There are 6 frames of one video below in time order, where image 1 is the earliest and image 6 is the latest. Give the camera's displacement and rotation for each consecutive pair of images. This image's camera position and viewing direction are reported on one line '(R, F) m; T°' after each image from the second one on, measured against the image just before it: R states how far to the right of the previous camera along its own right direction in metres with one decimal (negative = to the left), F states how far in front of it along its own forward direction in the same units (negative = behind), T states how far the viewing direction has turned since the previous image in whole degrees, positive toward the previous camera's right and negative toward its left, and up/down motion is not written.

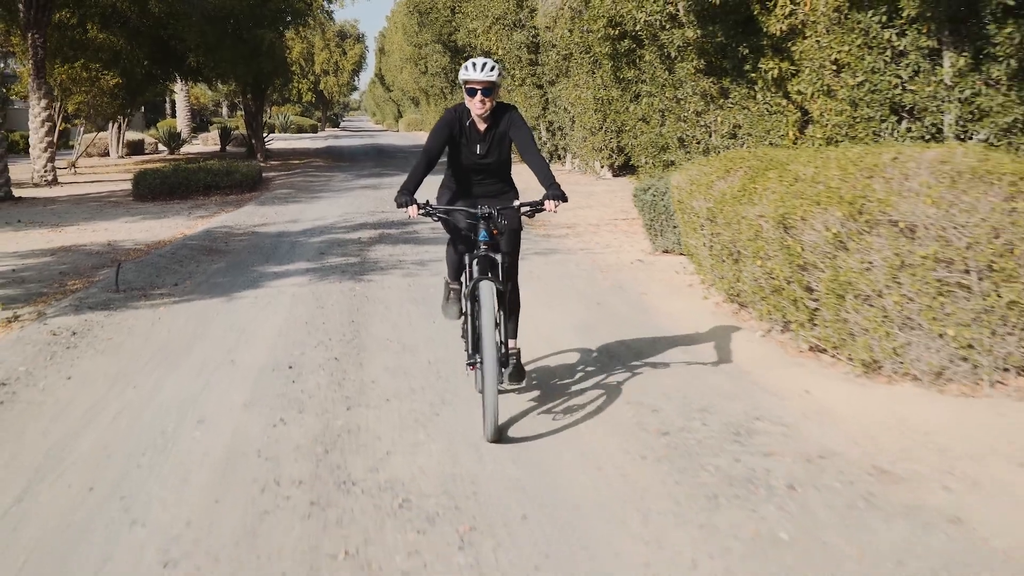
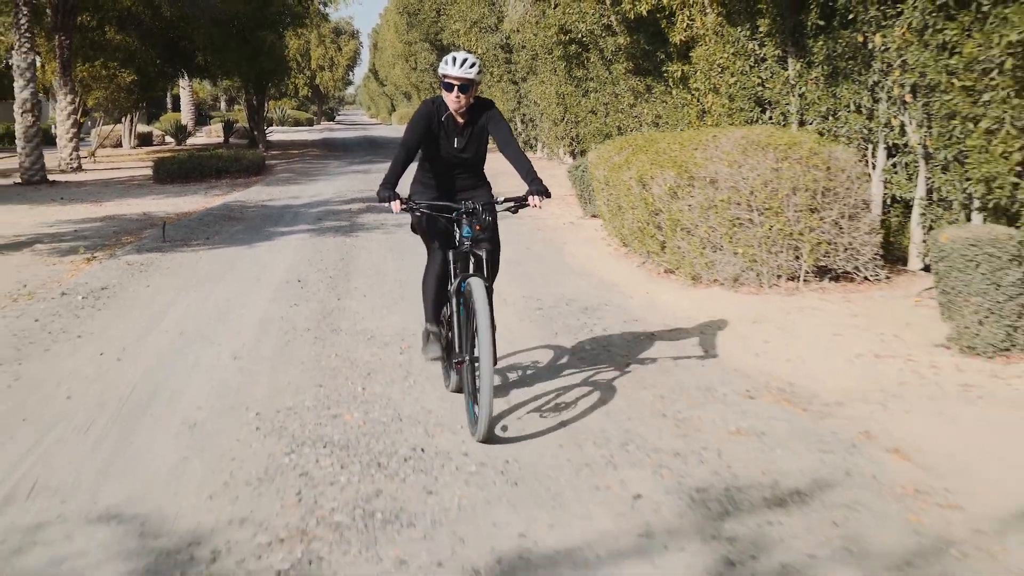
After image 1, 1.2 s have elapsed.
(+0.3, -2.4) m; 0°
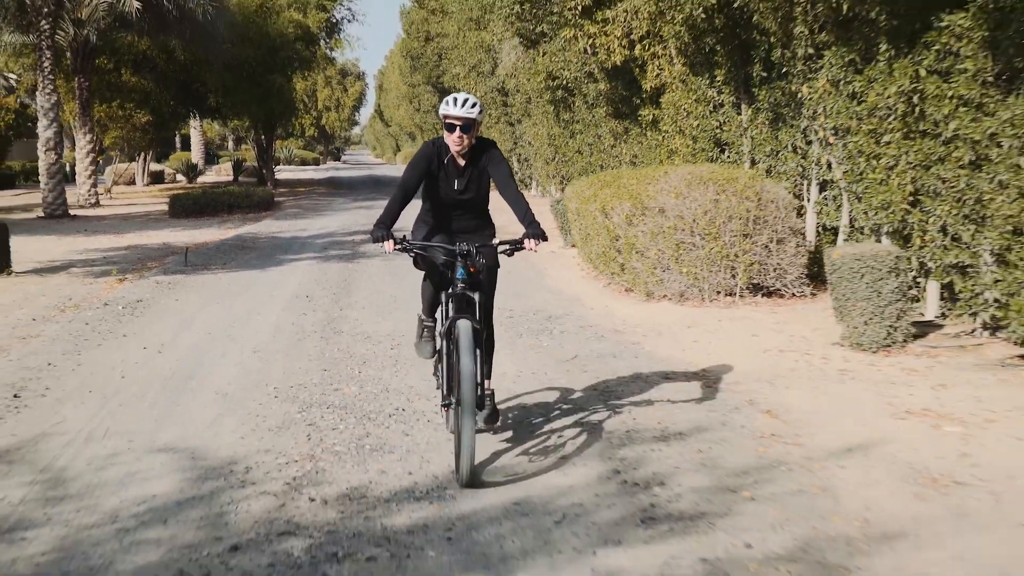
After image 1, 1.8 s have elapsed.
(+0.1, -1.2) m; 0°
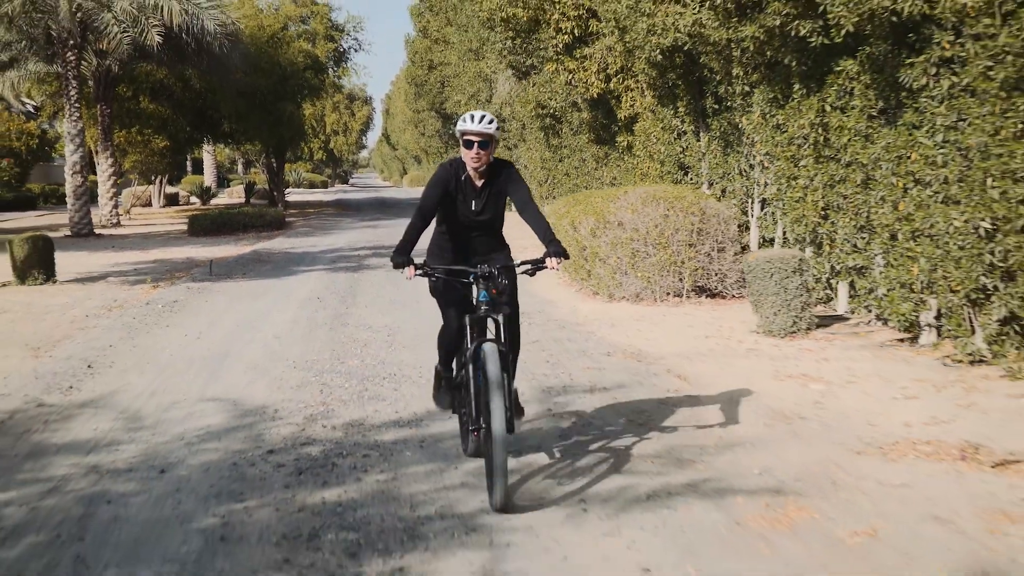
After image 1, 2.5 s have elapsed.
(+0.2, -1.5) m; 0°
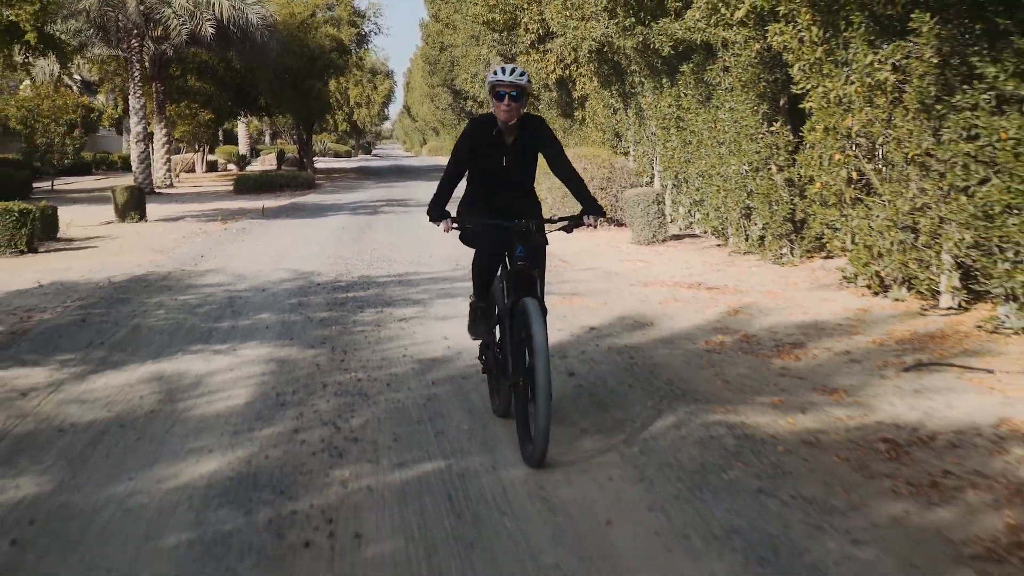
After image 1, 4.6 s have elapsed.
(+0.5, -4.4) m; -1°
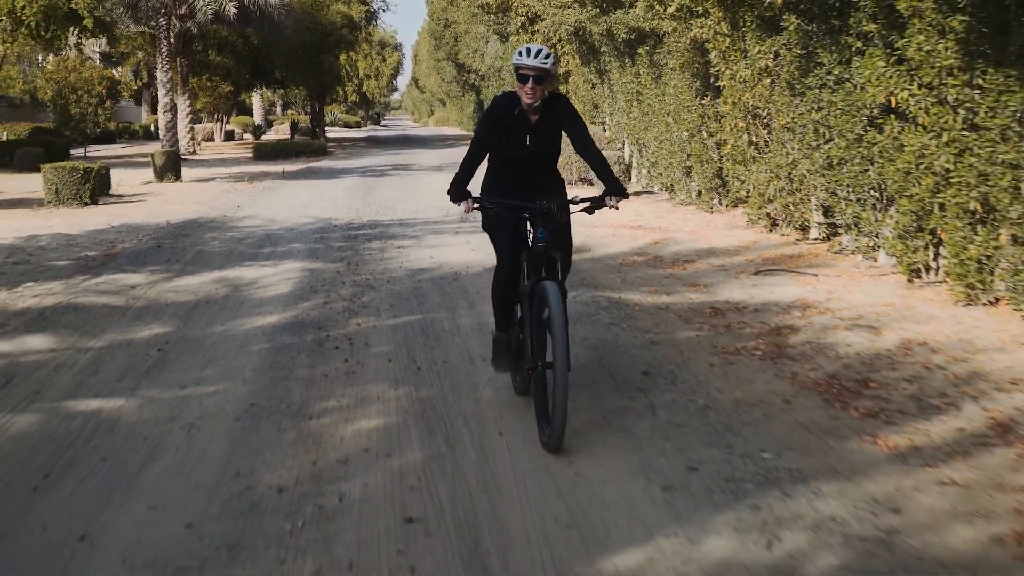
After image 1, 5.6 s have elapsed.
(+0.2, -2.4) m; 0°
